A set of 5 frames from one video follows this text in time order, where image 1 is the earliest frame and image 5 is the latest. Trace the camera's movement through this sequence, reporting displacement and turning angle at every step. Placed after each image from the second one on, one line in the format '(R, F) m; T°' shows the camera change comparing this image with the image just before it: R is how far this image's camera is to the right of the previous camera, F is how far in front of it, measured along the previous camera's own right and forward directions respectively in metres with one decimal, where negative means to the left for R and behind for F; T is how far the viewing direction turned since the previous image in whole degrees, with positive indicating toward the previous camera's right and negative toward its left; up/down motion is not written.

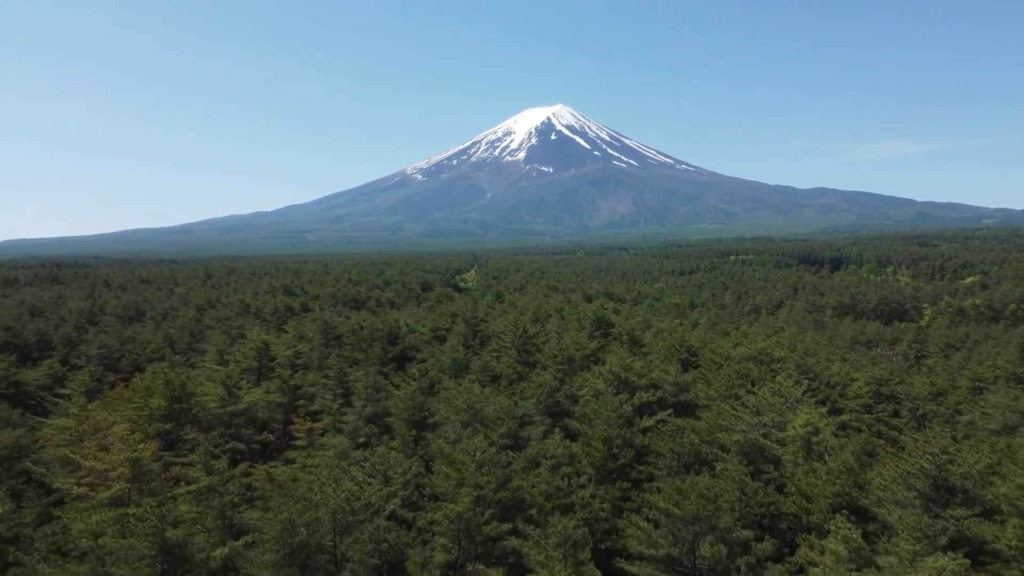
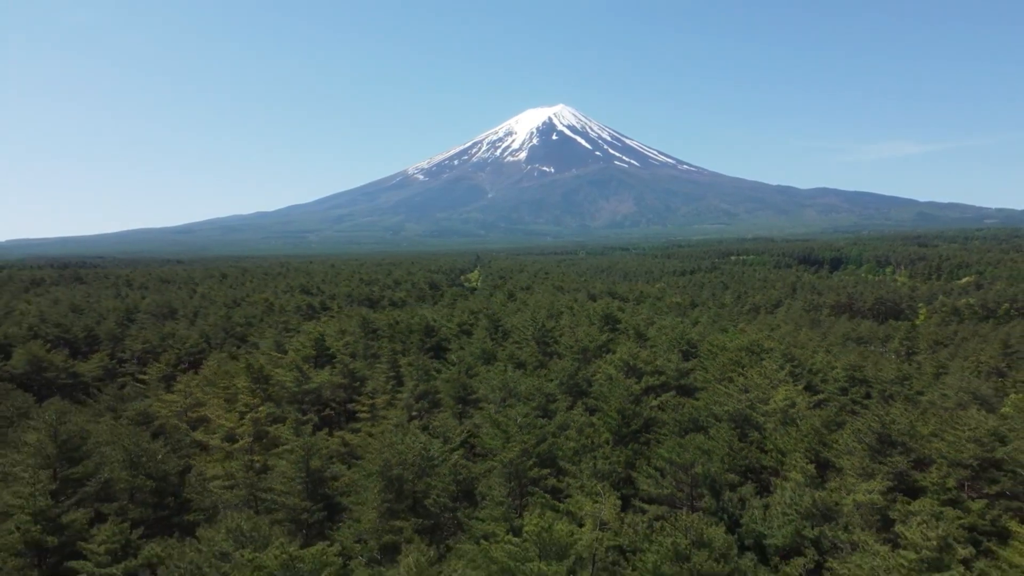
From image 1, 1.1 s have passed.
(-0.6, -3.6) m; 0°
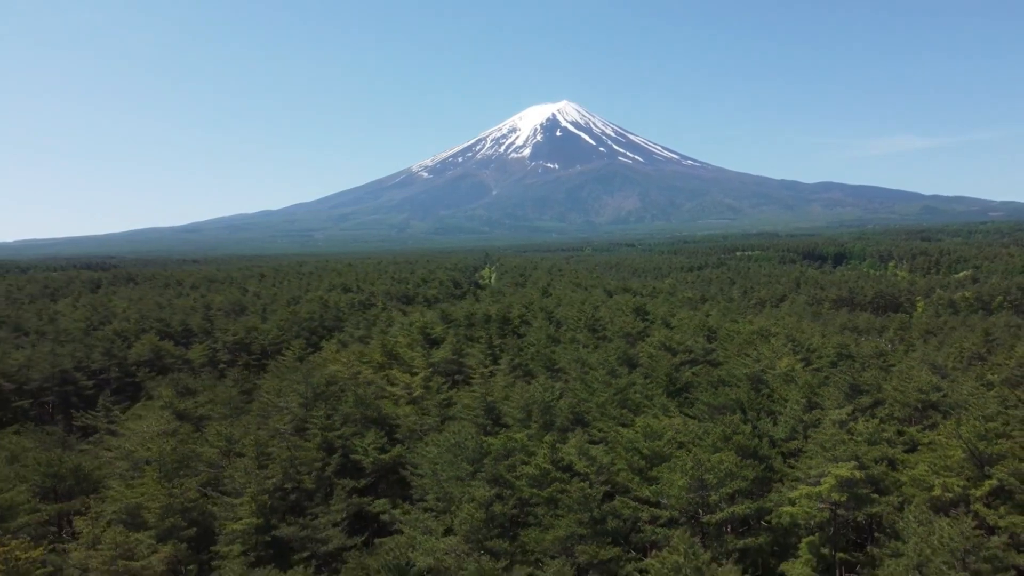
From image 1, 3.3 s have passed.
(-2.1, -7.8) m; 0°
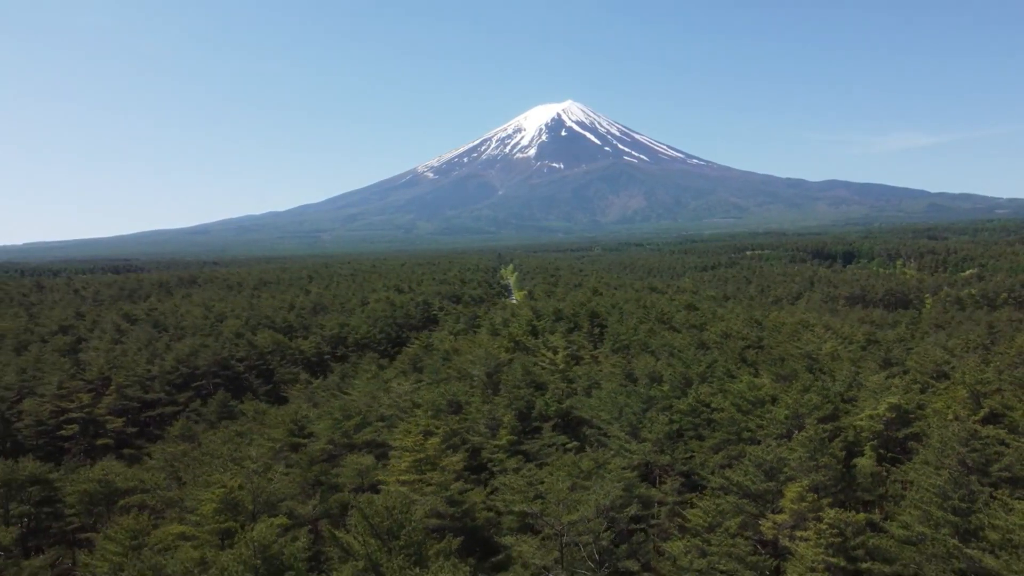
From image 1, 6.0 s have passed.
(-3.8, -8.5) m; 0°
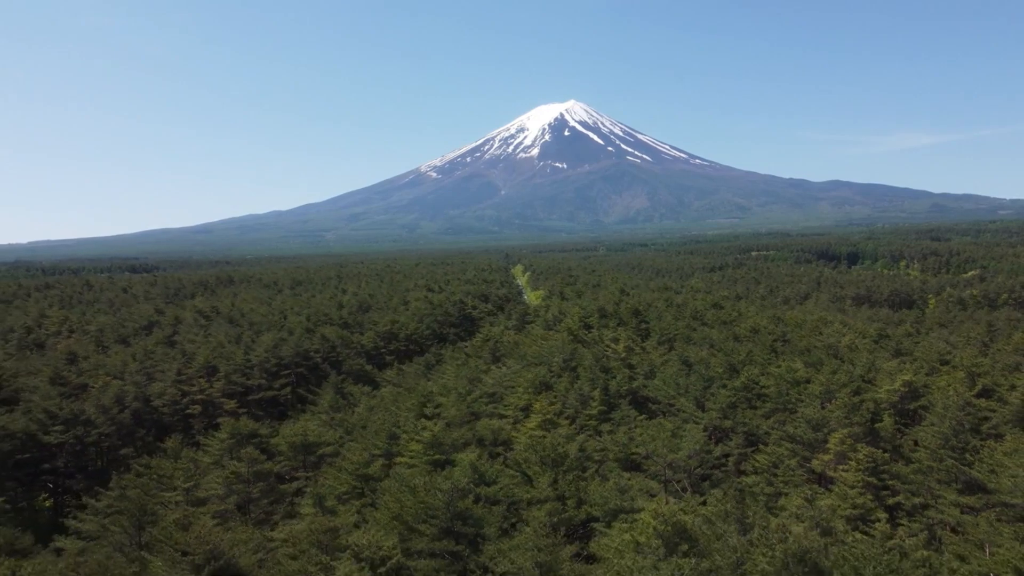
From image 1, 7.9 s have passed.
(-2.7, -6.1) m; 0°
